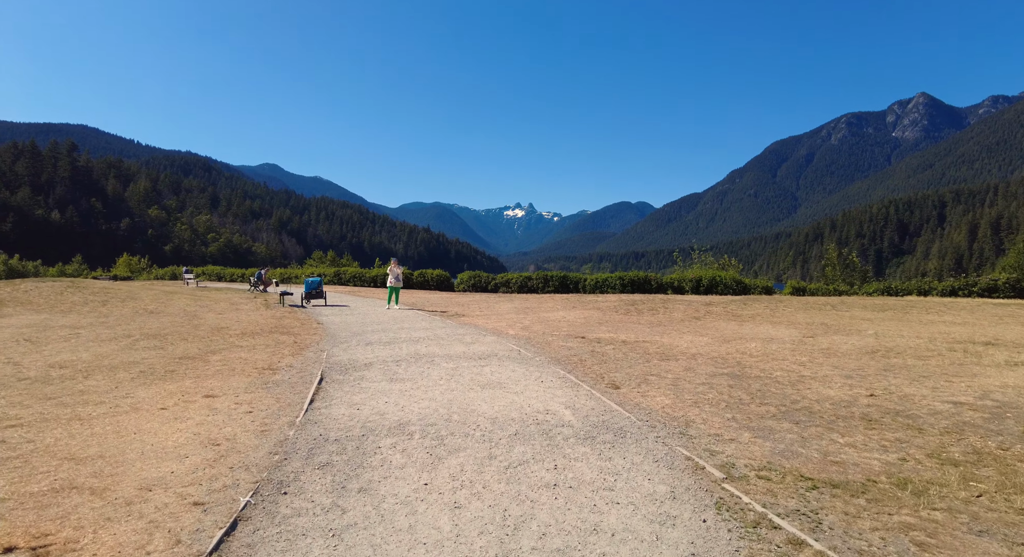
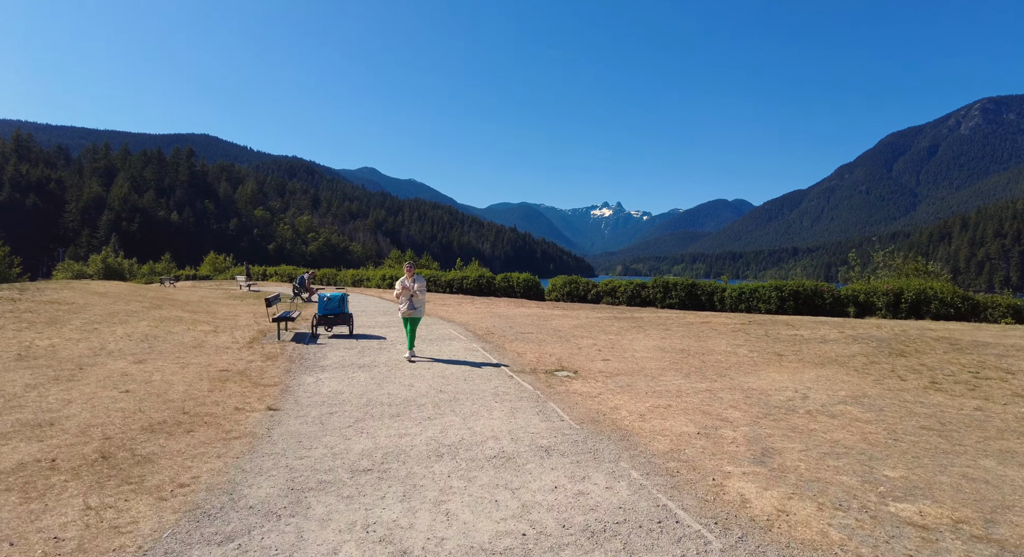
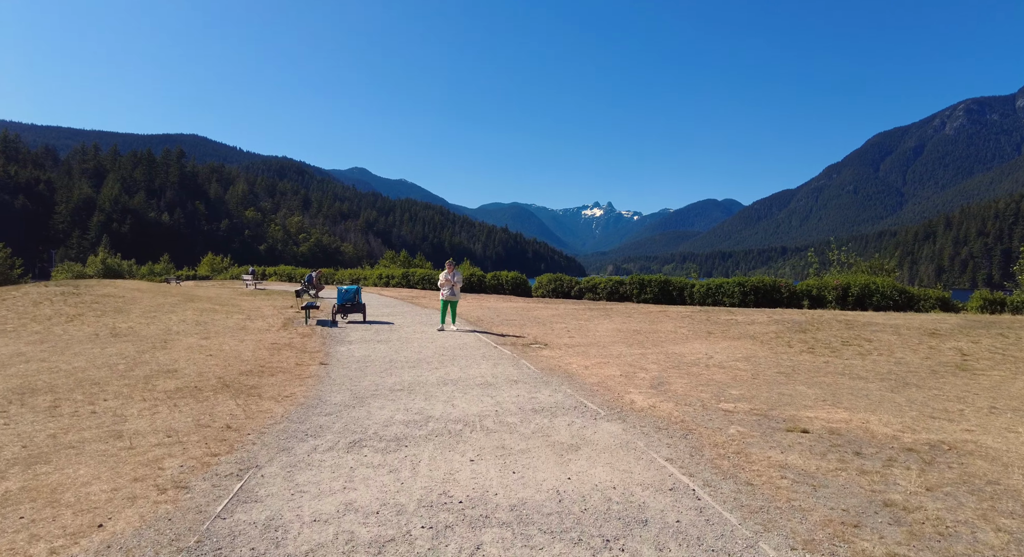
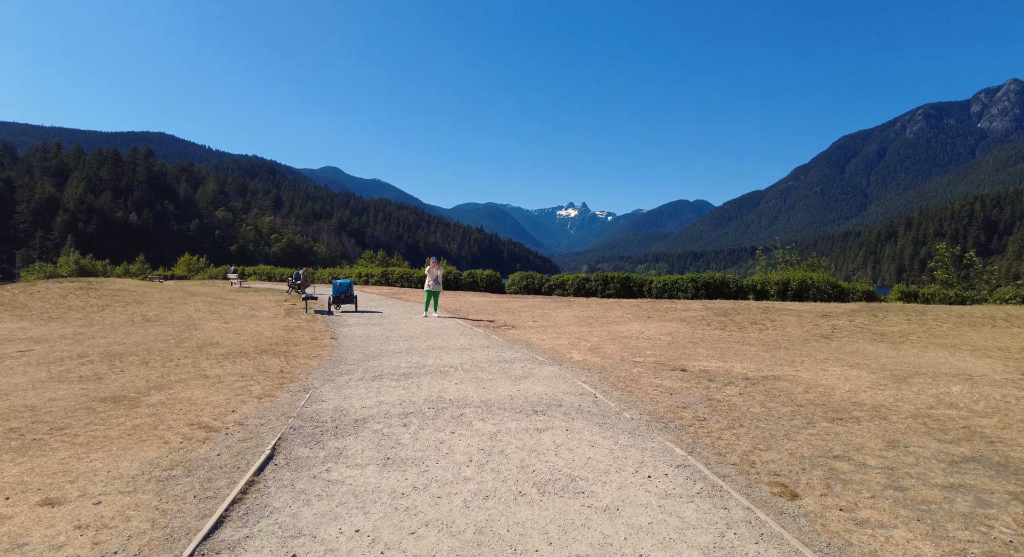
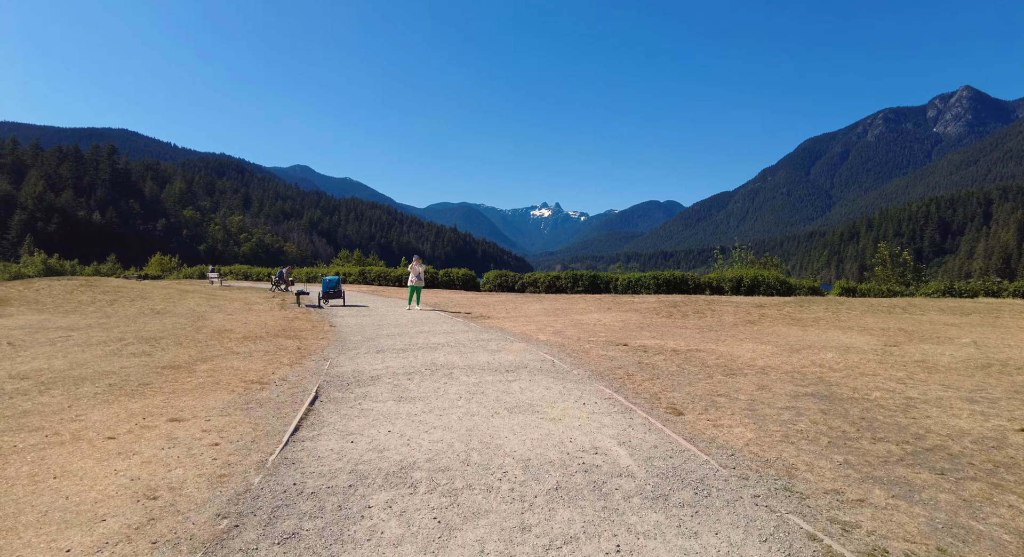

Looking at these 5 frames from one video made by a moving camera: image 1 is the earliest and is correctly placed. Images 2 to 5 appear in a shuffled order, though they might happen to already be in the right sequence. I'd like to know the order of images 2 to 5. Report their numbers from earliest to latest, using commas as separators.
5, 4, 3, 2
